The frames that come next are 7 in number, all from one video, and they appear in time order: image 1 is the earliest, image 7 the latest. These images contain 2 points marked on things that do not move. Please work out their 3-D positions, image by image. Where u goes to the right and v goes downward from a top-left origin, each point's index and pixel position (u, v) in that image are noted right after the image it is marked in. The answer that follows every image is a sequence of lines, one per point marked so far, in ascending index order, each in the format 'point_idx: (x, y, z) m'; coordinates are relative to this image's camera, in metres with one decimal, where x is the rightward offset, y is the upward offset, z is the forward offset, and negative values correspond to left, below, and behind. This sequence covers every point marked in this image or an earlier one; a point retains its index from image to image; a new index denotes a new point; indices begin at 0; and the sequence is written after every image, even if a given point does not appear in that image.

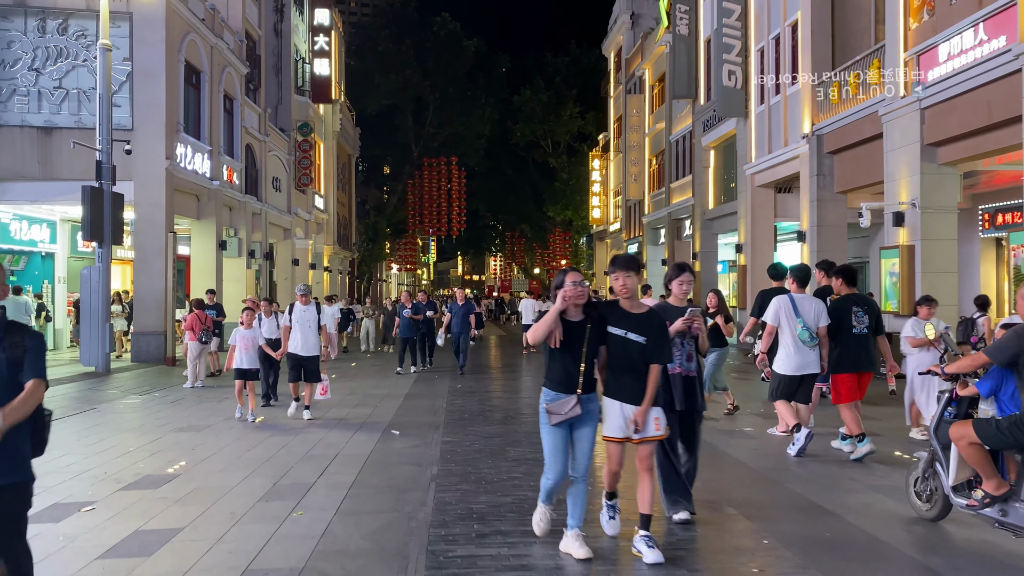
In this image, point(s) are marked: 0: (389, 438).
0: (-1.3, -1.6, +8.4) m
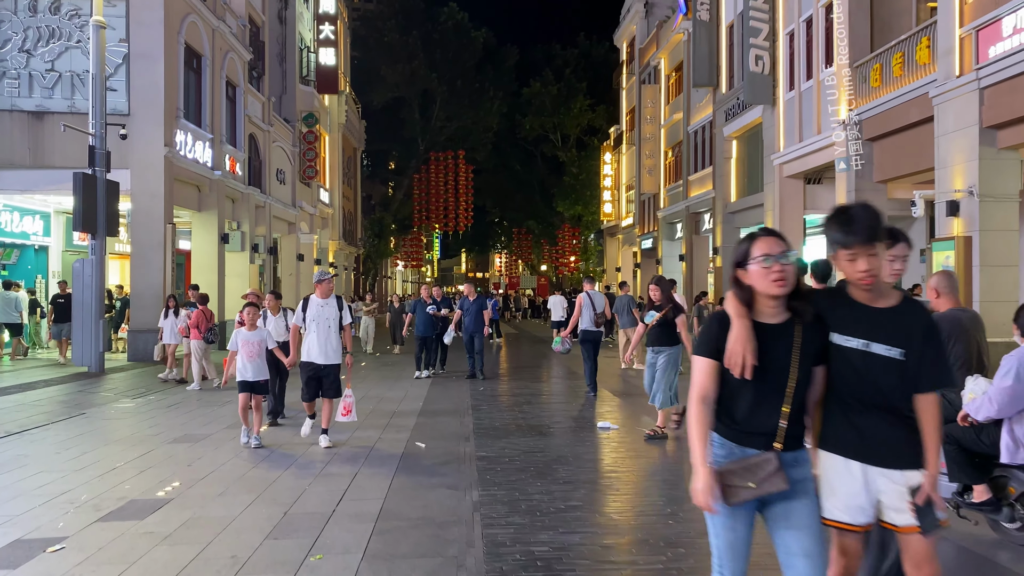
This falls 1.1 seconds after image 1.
0: (-0.9, -1.5, +7.3) m
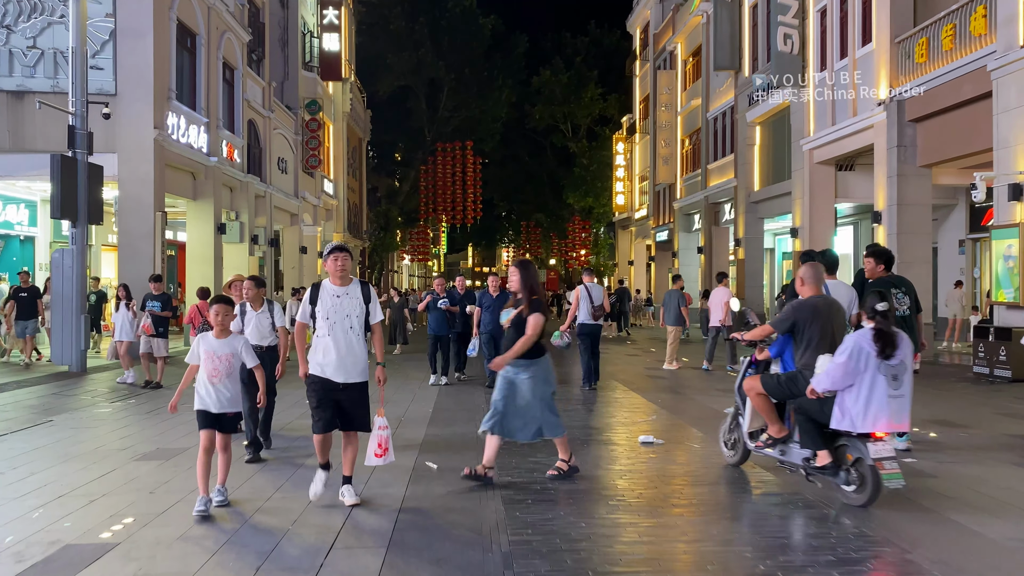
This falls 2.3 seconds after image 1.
0: (-0.6, -1.4, +6.1) m
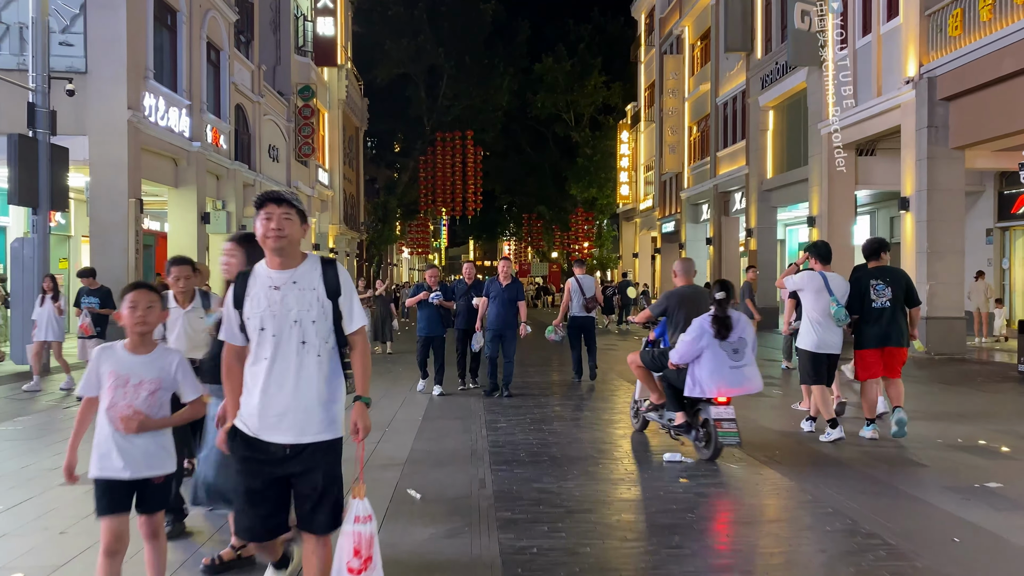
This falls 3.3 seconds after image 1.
0: (-0.6, -1.4, +4.9) m
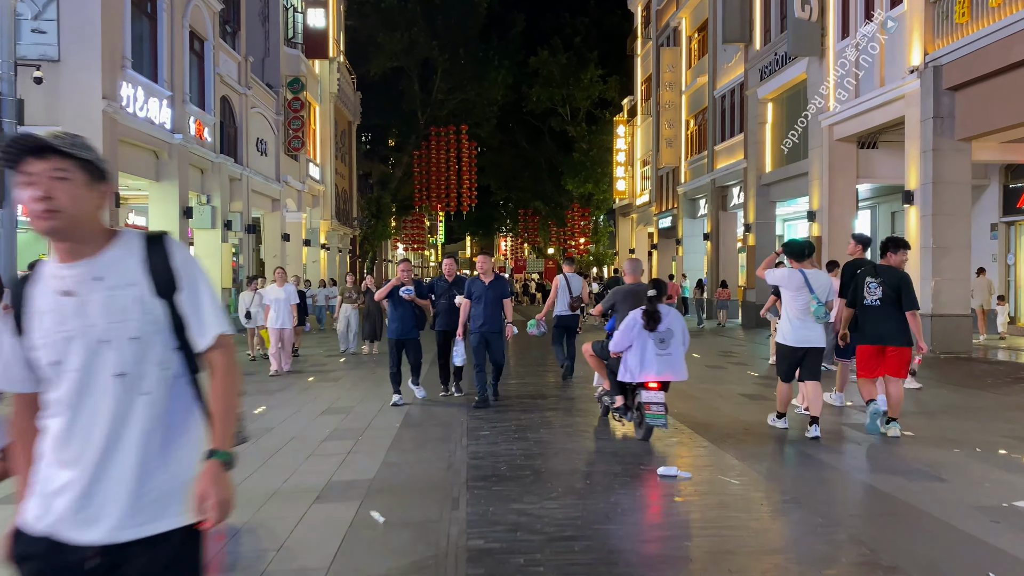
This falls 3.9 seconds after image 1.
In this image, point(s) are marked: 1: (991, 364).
0: (-0.8, -1.3, +4.3) m
1: (+8.1, -1.3, +13.7) m
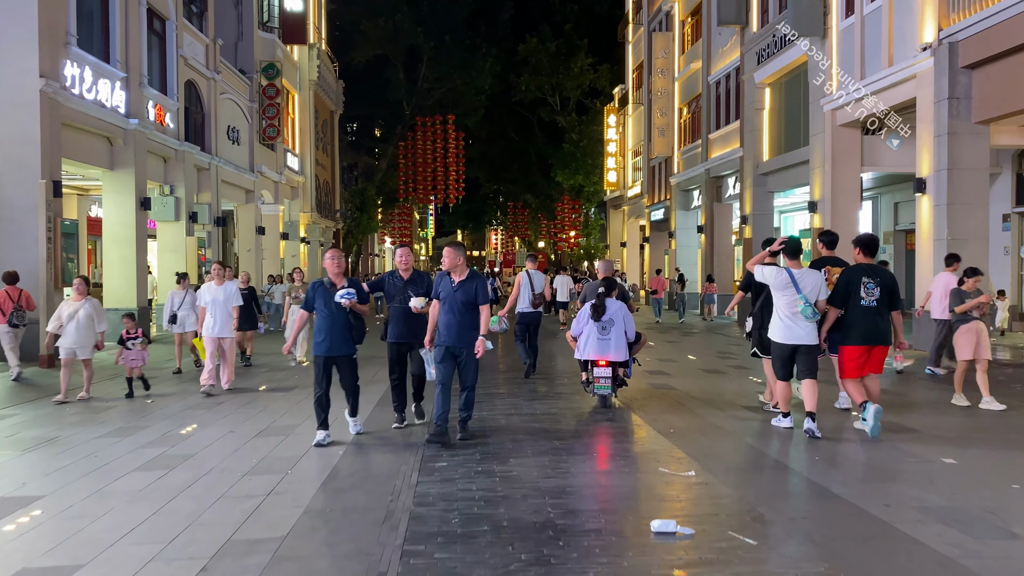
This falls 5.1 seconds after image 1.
0: (-1.0, -1.4, +3.1) m
1: (+7.8, -1.2, +12.6) m
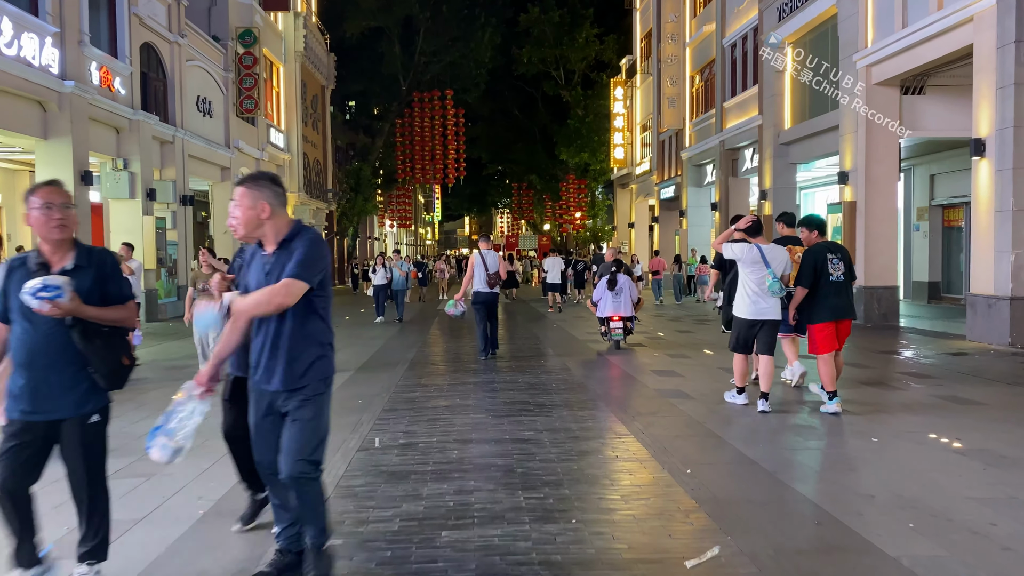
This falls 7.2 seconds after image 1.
0: (-1.4, -1.3, +1.0) m
1: (+7.5, -1.0, +10.4) m
